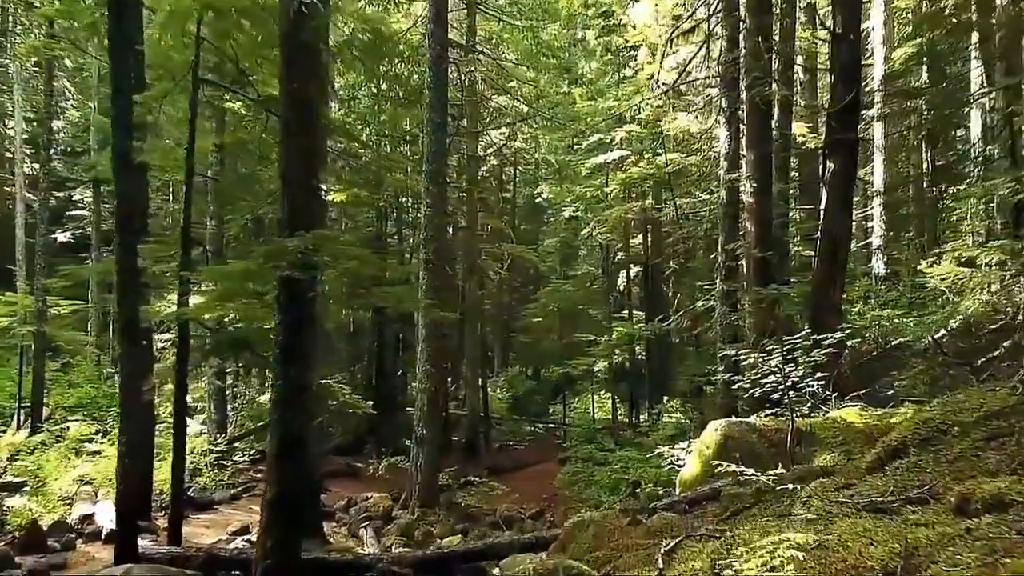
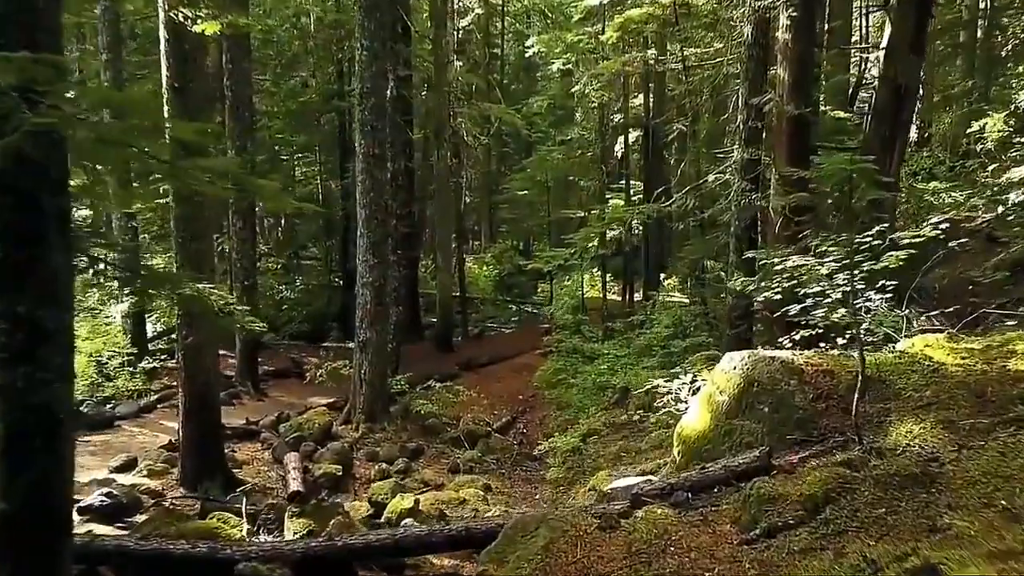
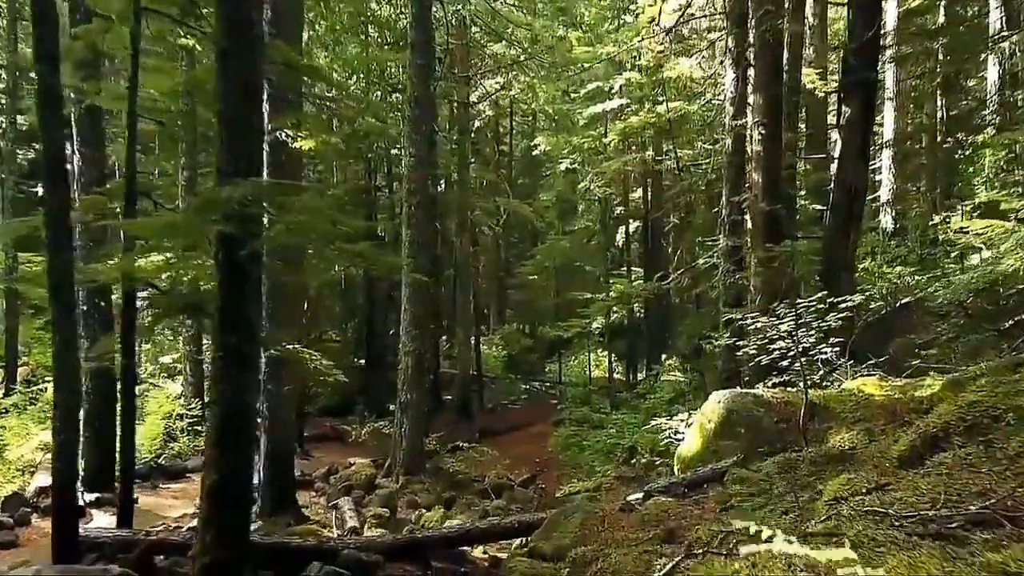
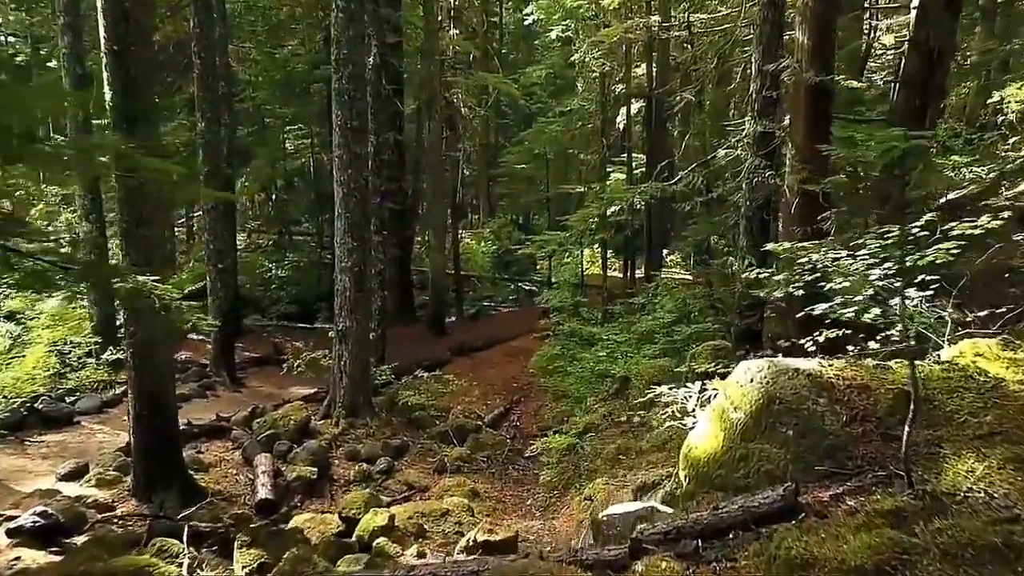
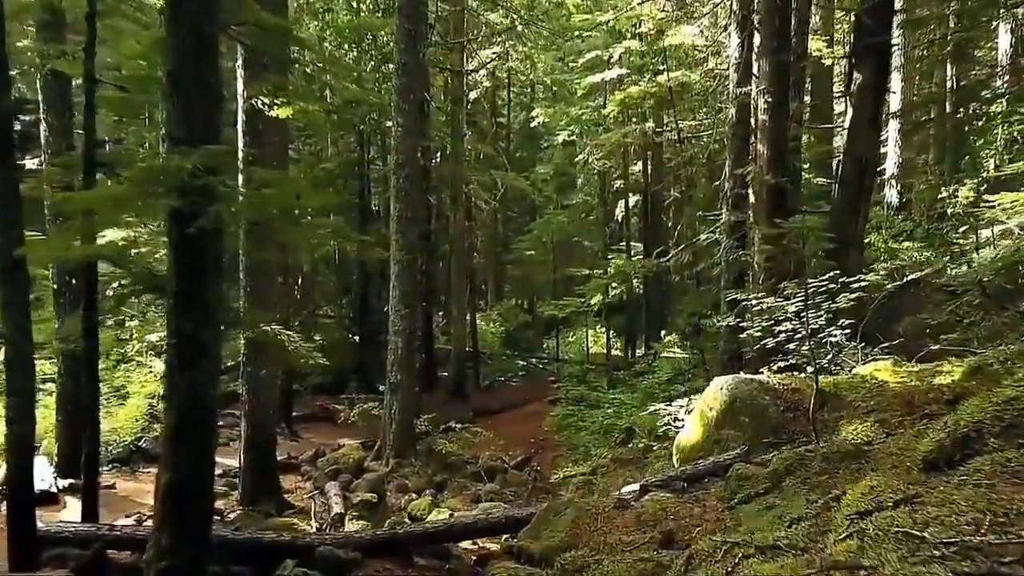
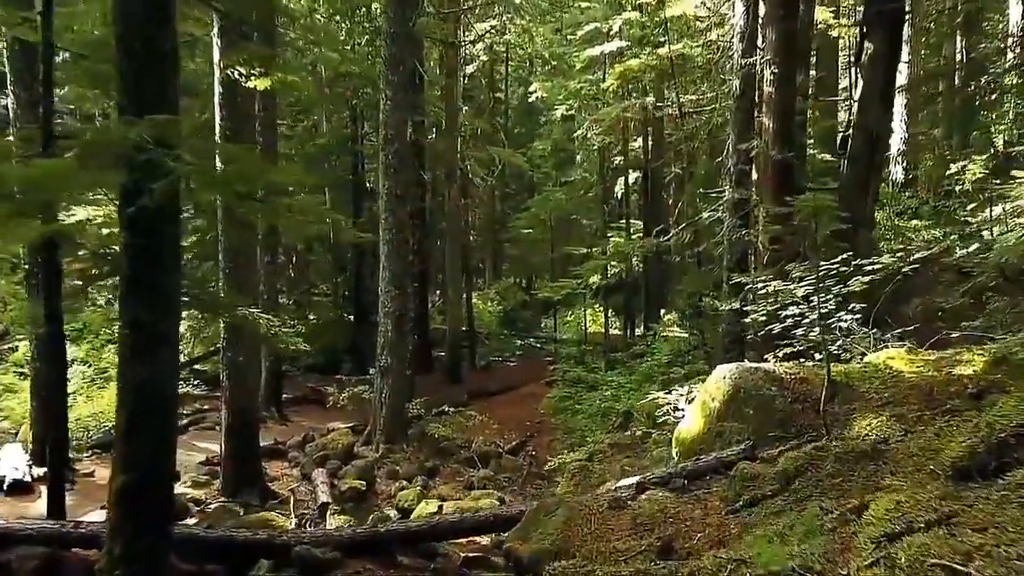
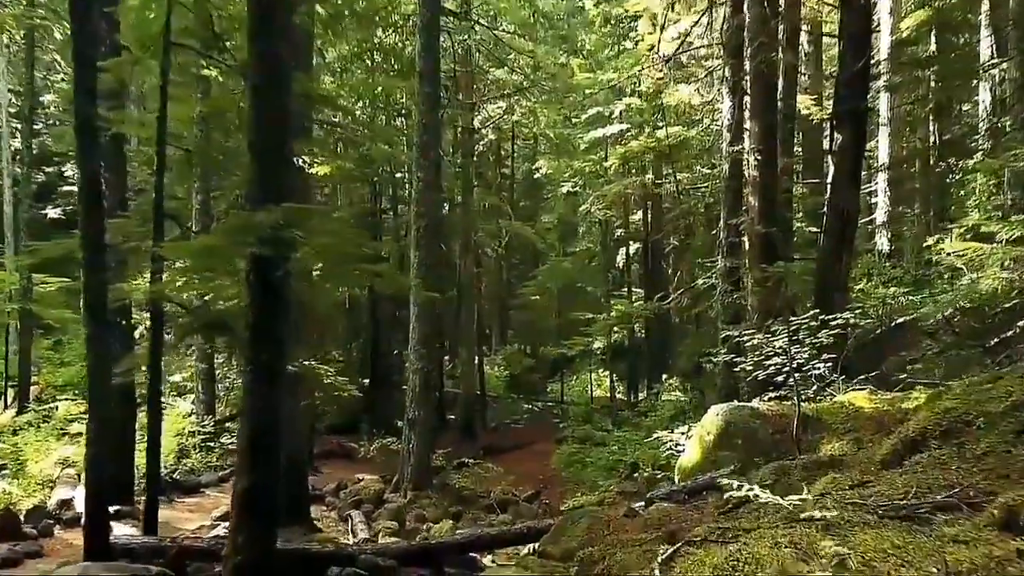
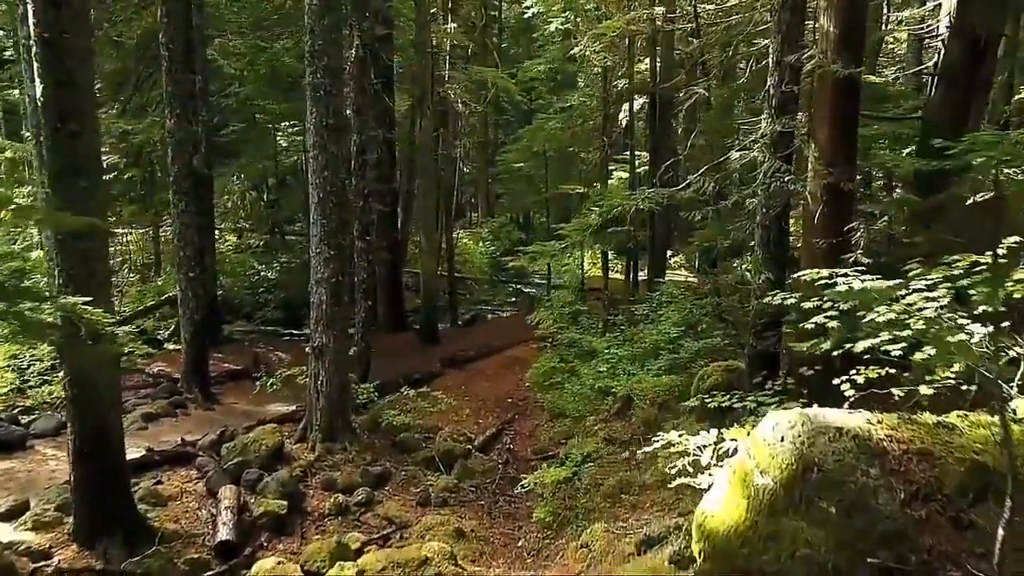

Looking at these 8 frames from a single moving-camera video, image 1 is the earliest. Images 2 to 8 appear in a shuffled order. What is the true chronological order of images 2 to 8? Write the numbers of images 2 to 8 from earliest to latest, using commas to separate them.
7, 3, 5, 6, 2, 4, 8
